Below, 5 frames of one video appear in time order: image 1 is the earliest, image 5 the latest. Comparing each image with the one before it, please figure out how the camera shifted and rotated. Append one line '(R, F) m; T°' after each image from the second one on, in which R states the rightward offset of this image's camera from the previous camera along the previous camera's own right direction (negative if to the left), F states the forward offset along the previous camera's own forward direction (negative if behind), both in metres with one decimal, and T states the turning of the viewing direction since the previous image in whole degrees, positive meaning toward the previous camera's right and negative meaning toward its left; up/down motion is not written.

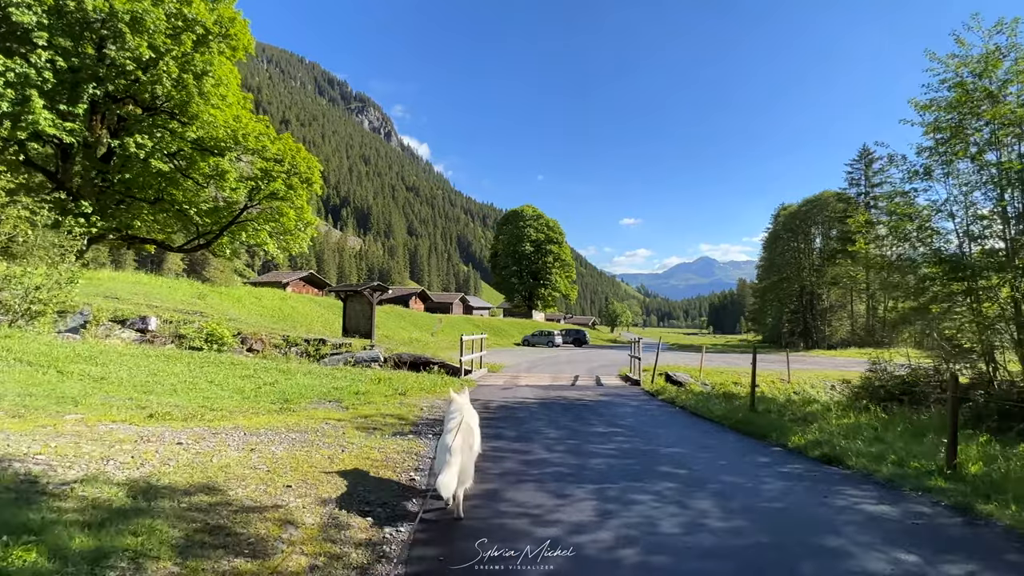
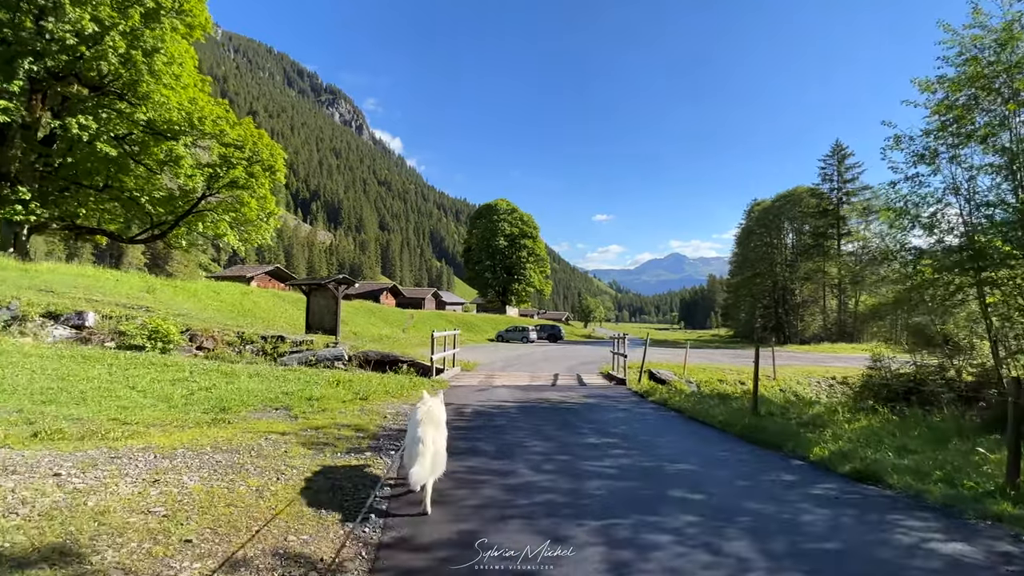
(-0.1, +1.2) m; +3°
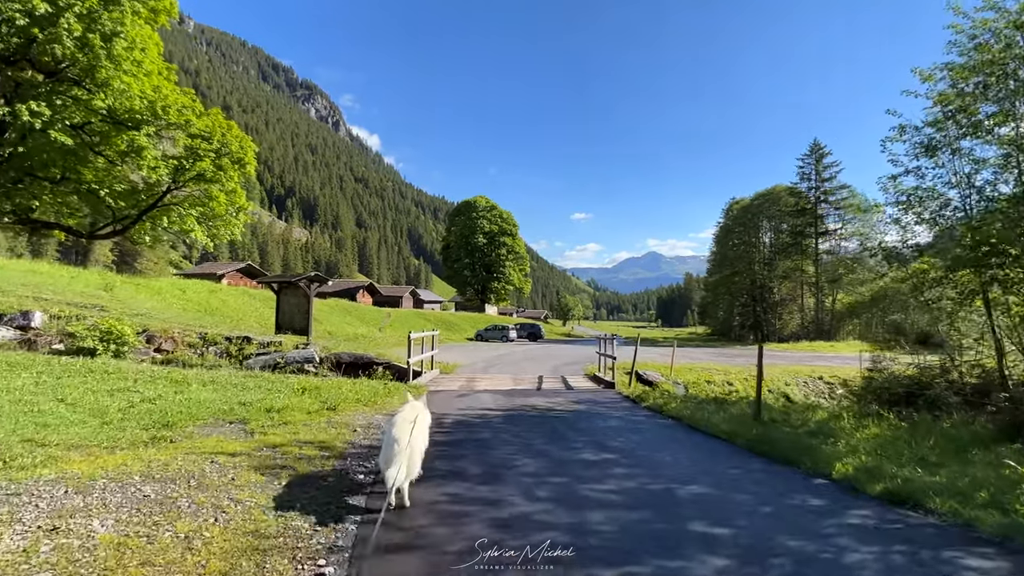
(-0.1, +0.8) m; +2°
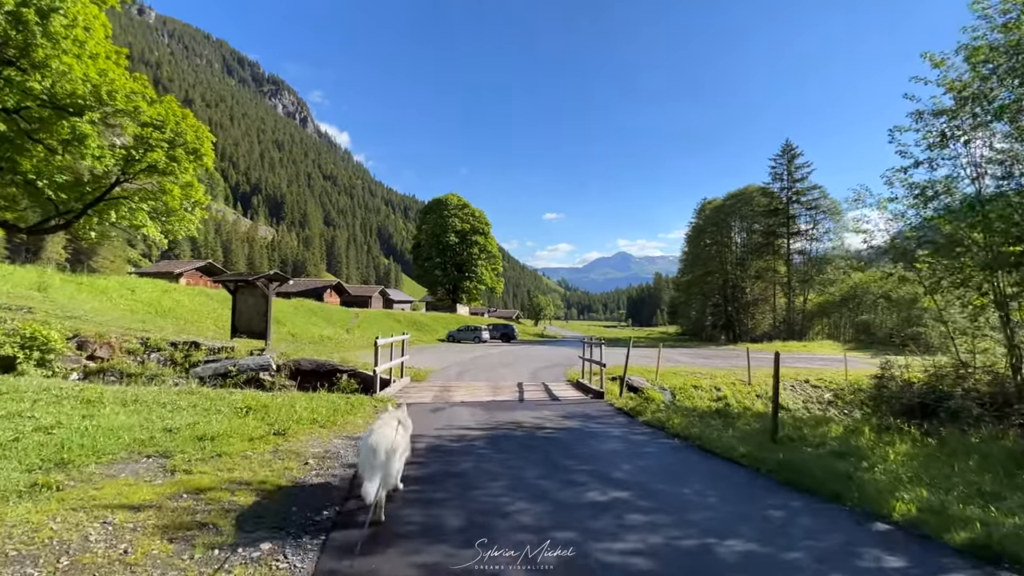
(-0.2, +1.2) m; +3°
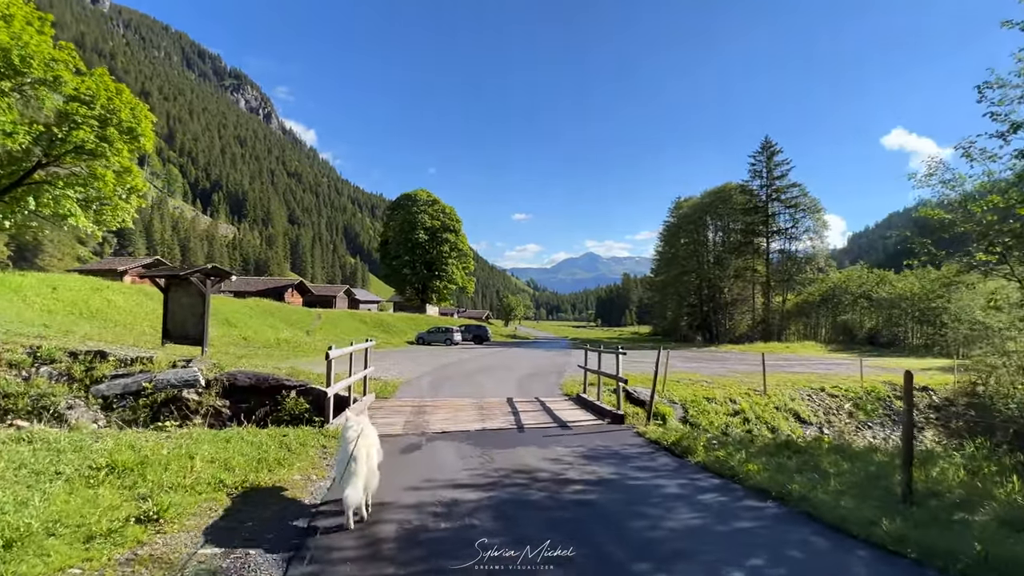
(-0.5, +2.6) m; +3°
